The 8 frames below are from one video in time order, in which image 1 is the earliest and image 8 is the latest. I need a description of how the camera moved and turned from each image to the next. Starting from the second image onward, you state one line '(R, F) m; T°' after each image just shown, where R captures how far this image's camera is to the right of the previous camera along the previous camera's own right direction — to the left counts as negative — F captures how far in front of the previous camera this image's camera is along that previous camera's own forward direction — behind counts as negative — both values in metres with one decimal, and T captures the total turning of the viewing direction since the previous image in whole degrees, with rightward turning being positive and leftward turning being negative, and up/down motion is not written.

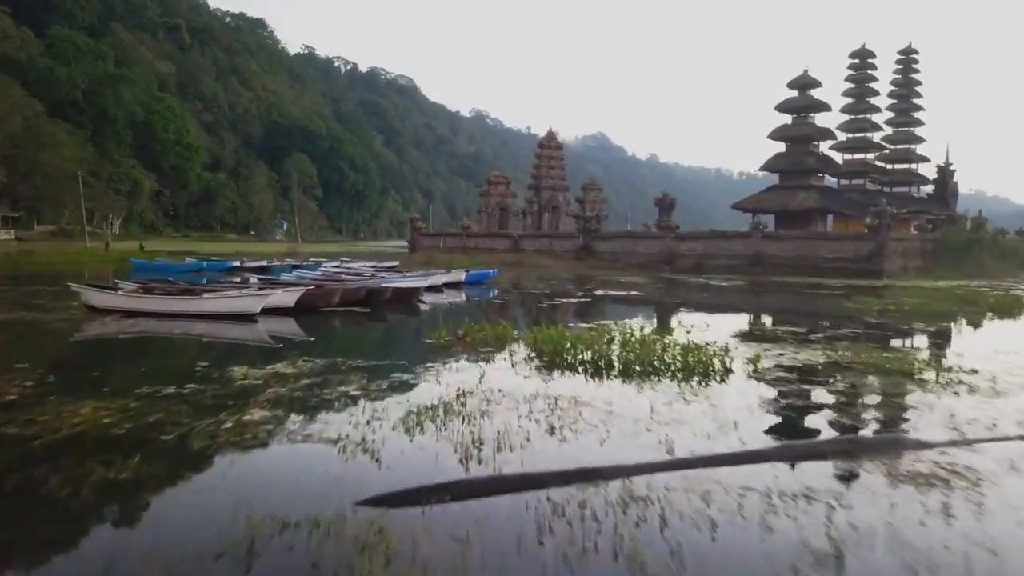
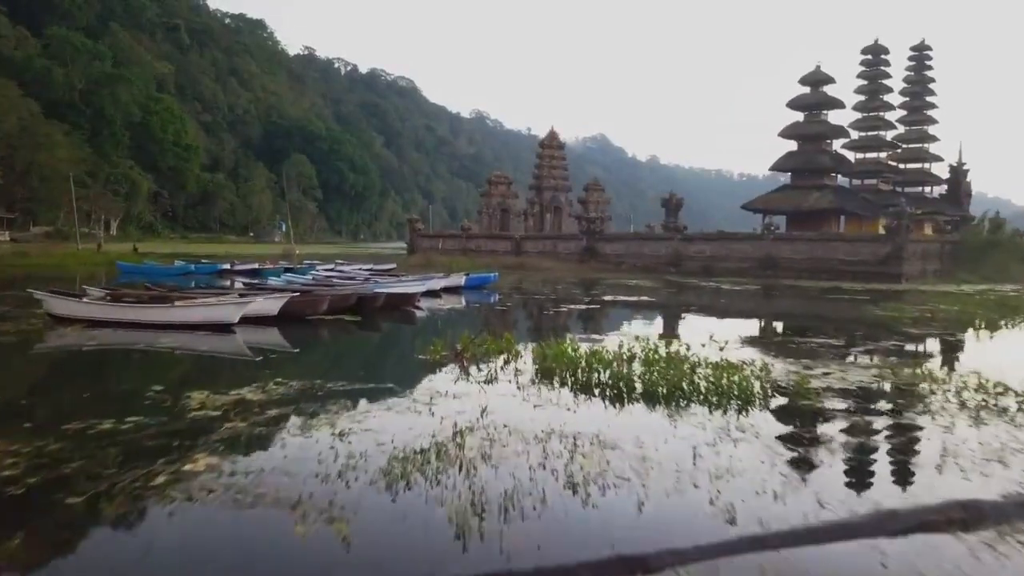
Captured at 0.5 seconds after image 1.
(-0.1, +1.2) m; 0°
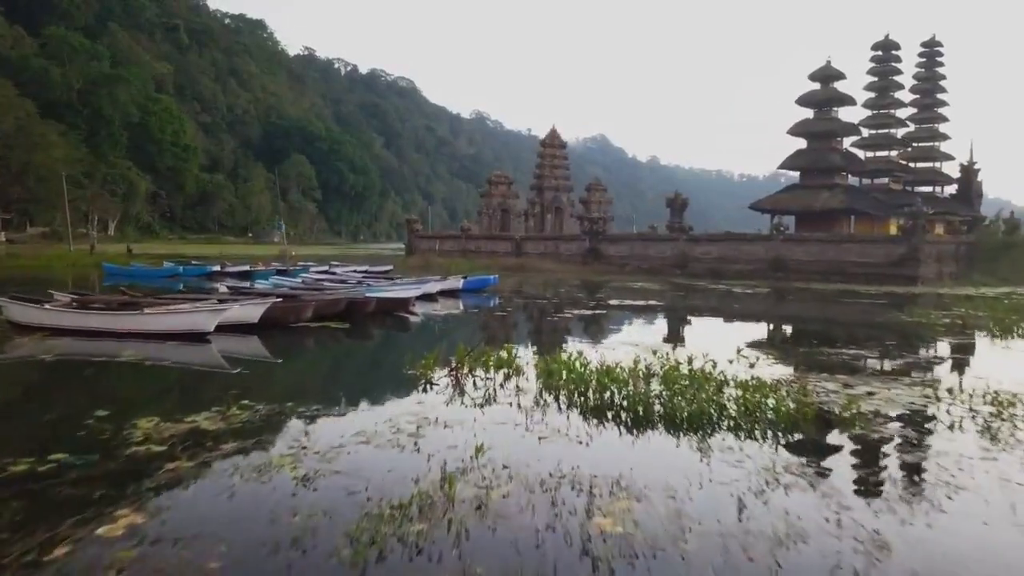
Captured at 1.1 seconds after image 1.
(0.0, +1.0) m; 0°
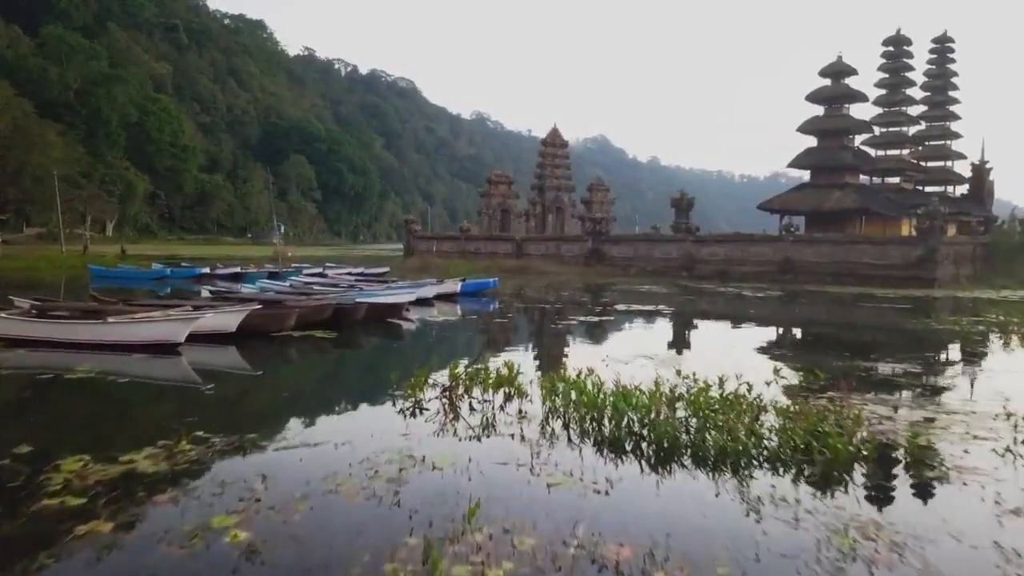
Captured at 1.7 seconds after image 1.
(0.0, +1.0) m; 0°
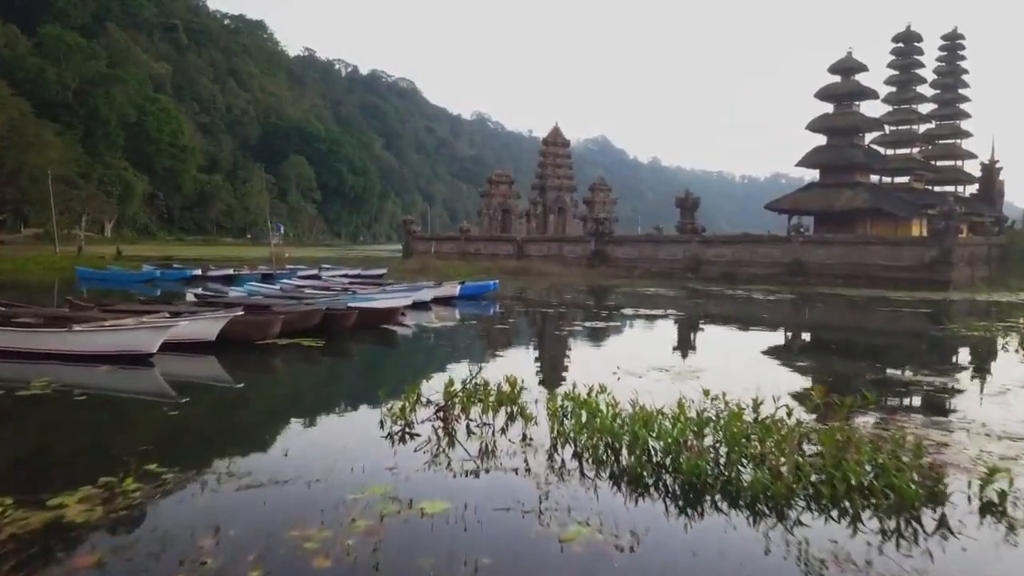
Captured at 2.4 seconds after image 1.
(0.0, +0.8) m; 0°
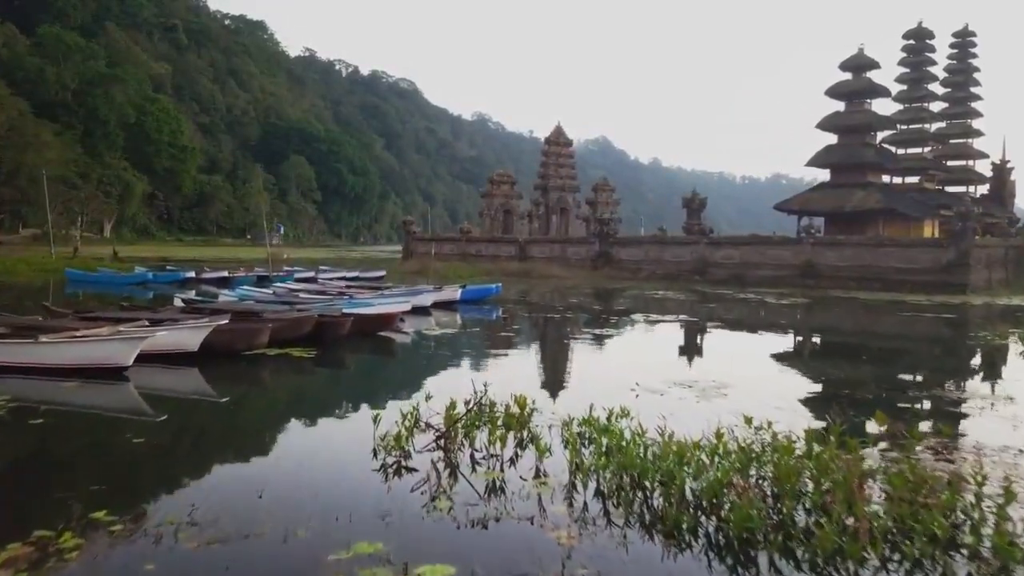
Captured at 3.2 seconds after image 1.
(-0.1, +0.7) m; 0°
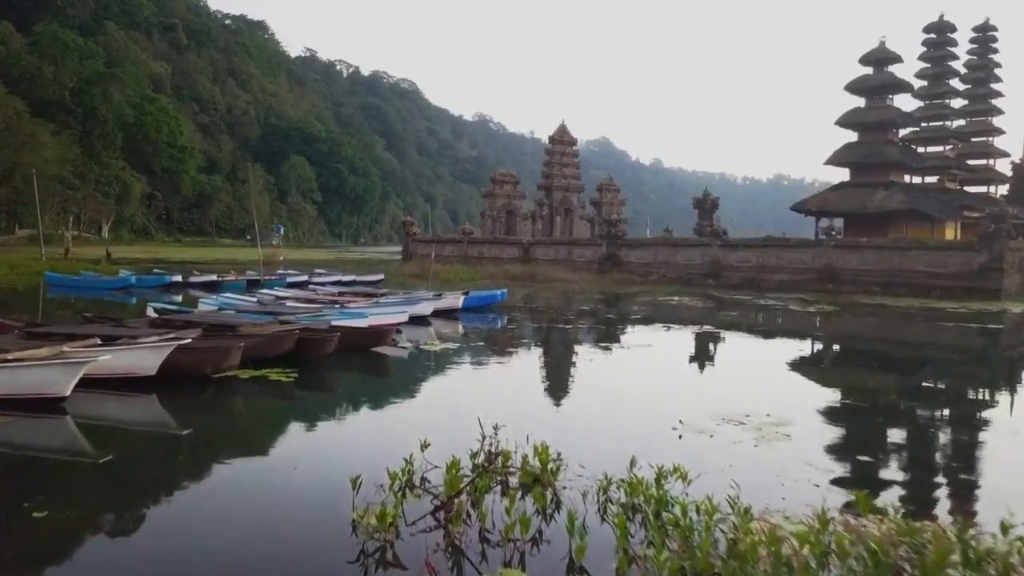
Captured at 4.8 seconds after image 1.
(-0.1, +1.3) m; 0°
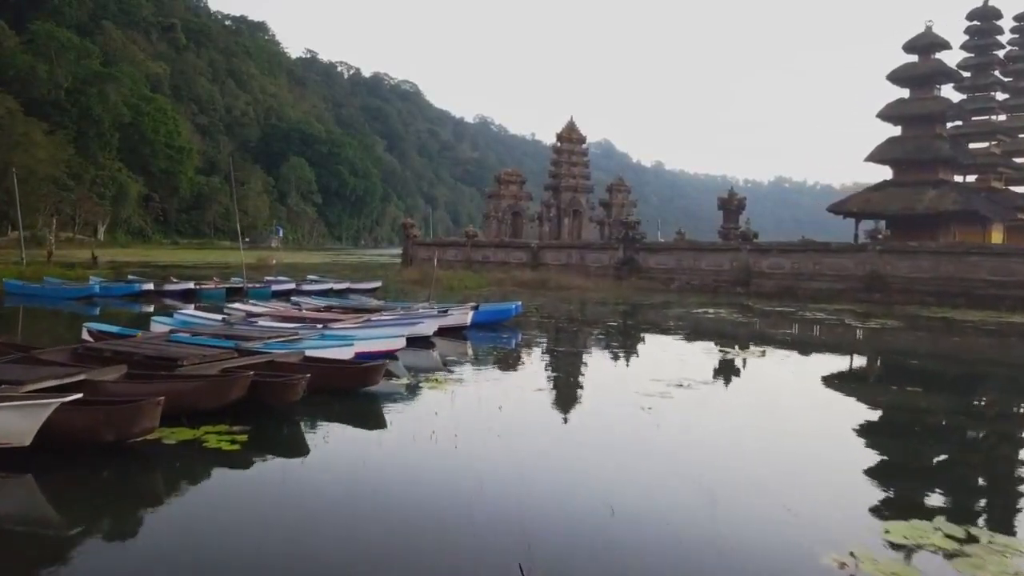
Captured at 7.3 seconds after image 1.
(-0.3, +2.4) m; 0°
